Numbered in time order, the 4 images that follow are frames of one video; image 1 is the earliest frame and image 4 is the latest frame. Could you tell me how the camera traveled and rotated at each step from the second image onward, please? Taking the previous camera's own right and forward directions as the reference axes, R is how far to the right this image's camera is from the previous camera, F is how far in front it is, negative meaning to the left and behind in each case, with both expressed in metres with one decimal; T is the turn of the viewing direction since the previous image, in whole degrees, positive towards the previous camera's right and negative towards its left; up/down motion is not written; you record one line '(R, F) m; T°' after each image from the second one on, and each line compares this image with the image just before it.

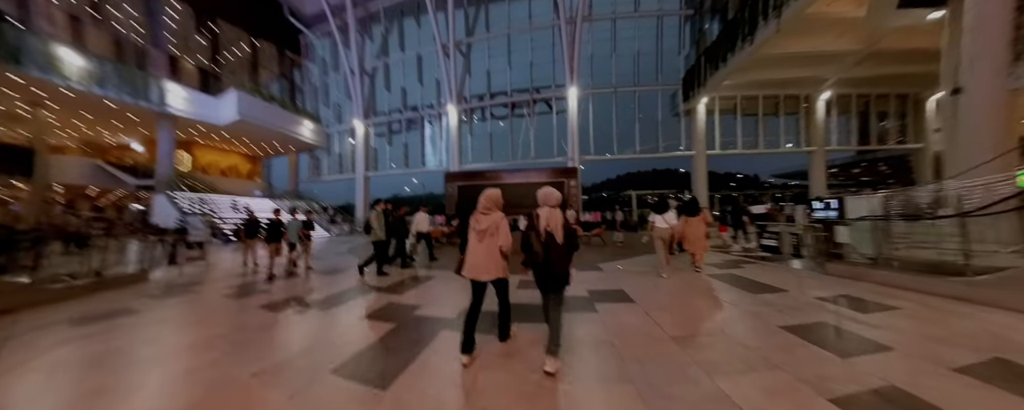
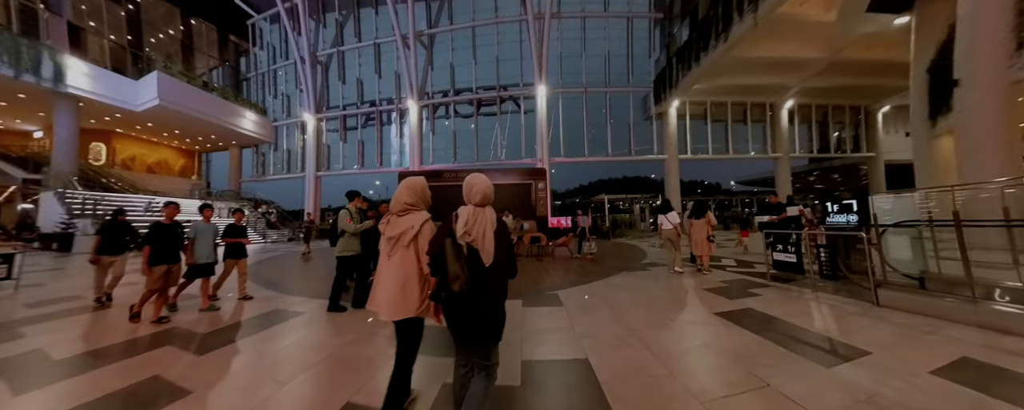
(+0.5, +1.3) m; +5°
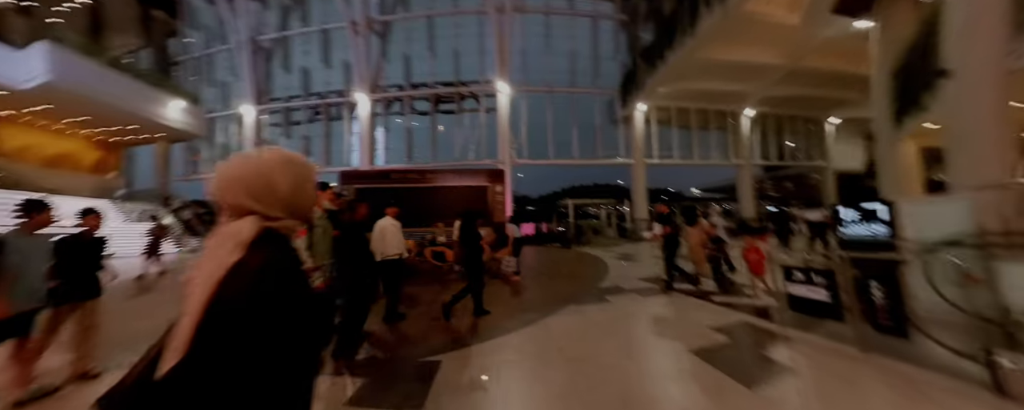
(+0.6, +1.2) m; +5°
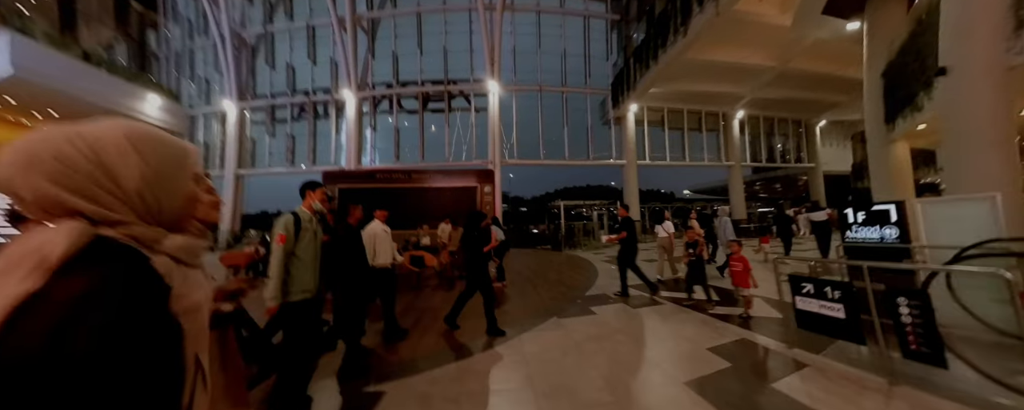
(+0.1, +0.3) m; +1°
